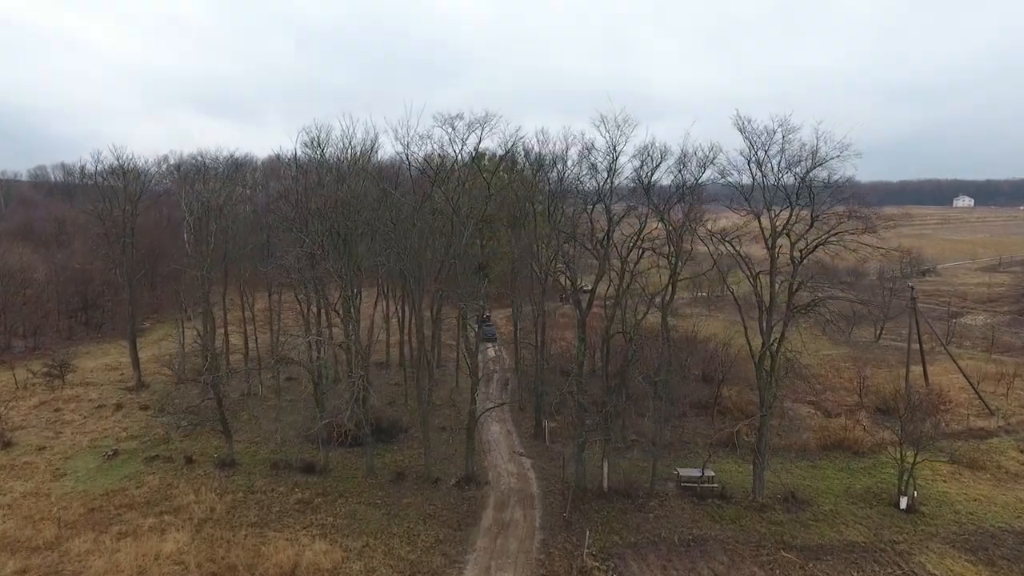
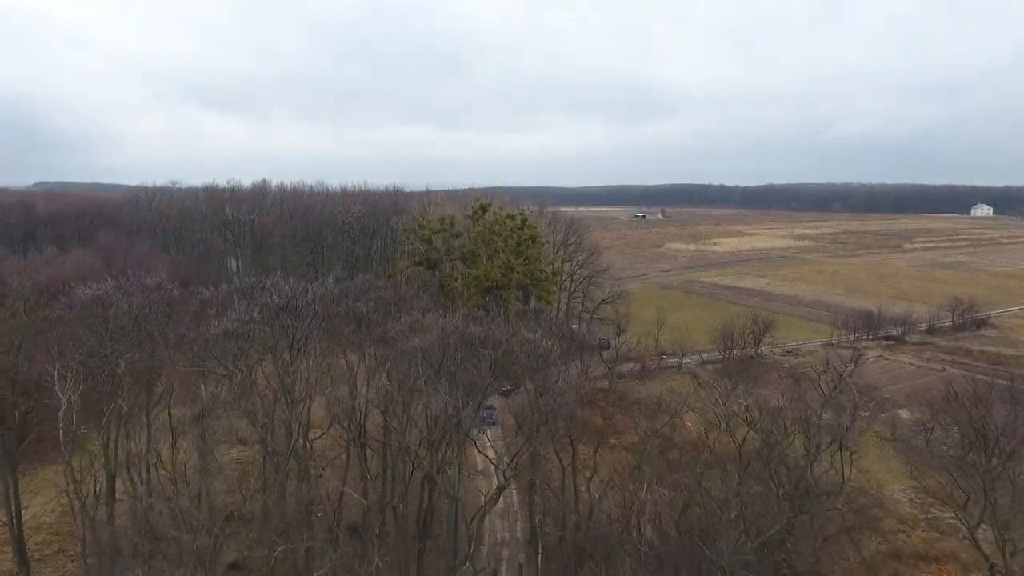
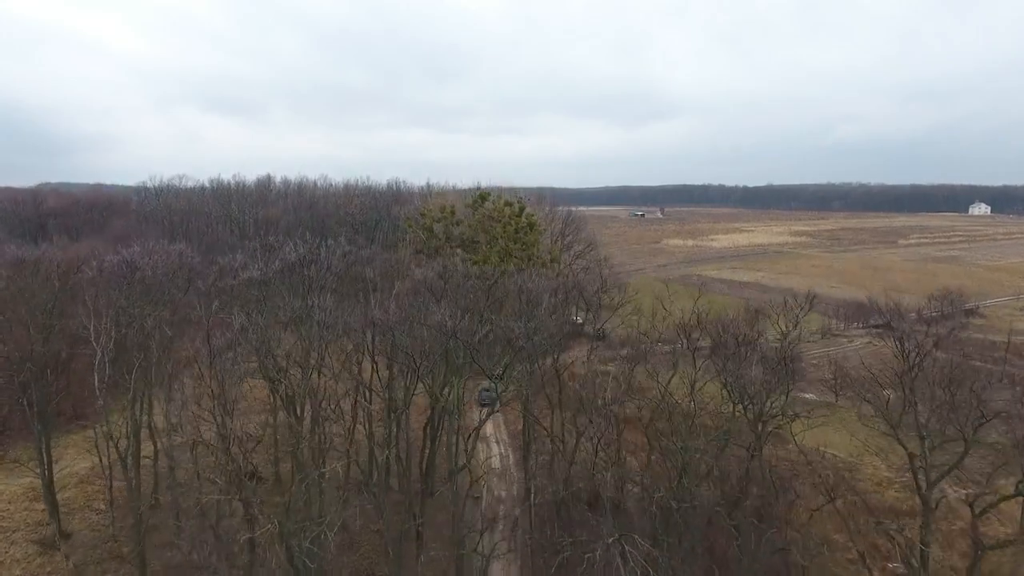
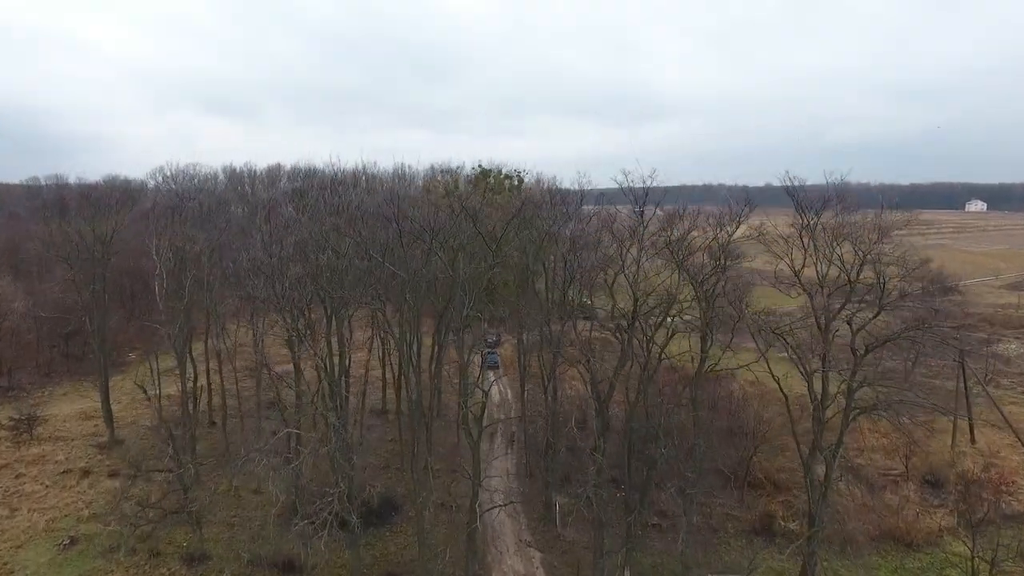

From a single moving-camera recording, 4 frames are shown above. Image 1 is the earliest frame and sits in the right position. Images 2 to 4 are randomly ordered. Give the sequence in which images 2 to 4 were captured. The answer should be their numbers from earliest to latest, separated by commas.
4, 3, 2
